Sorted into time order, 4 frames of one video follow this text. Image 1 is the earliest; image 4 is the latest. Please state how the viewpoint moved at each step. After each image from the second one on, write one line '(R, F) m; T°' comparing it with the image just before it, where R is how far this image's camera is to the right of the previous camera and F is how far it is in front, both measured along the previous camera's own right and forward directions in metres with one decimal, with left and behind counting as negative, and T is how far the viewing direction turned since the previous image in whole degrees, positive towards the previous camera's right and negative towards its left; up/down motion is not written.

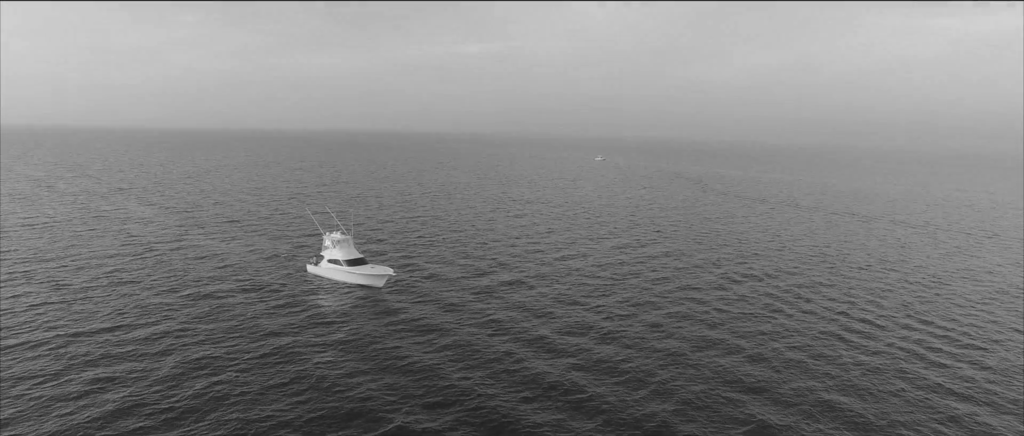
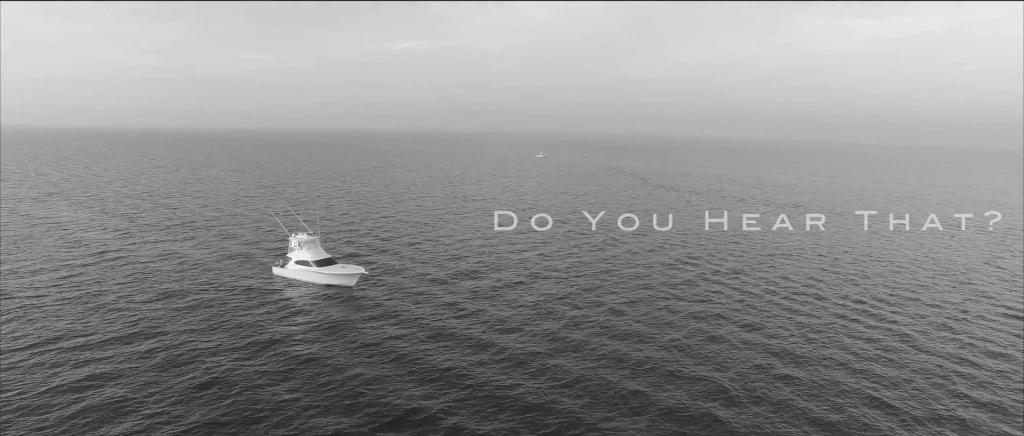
(-2.3, +0.3) m; +6°
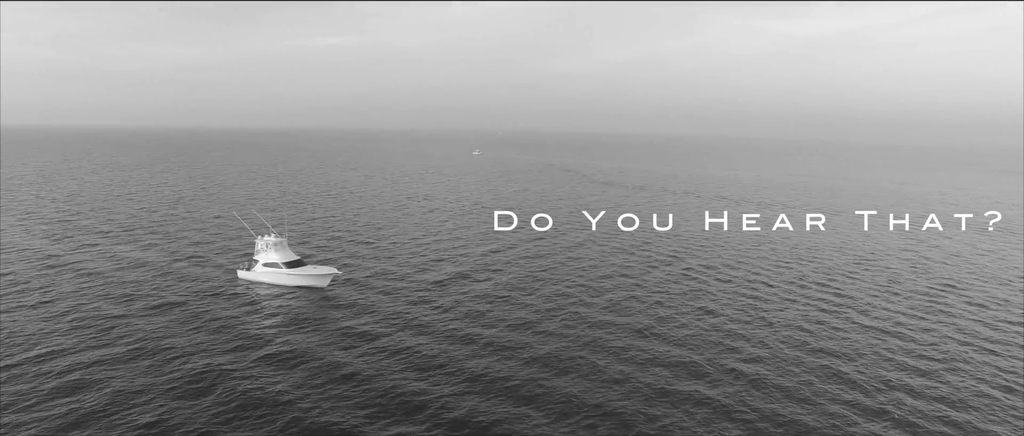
(-2.6, +1.0) m; +5°
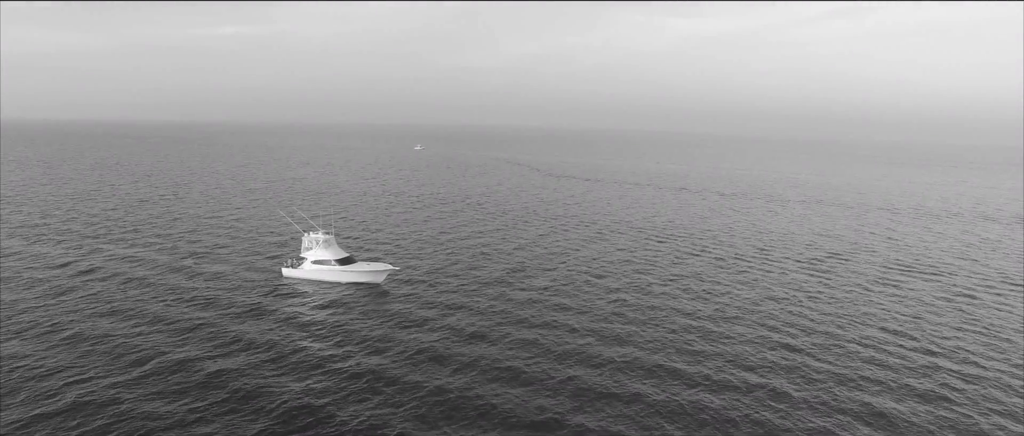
(-4.3, -1.8) m; +1°
